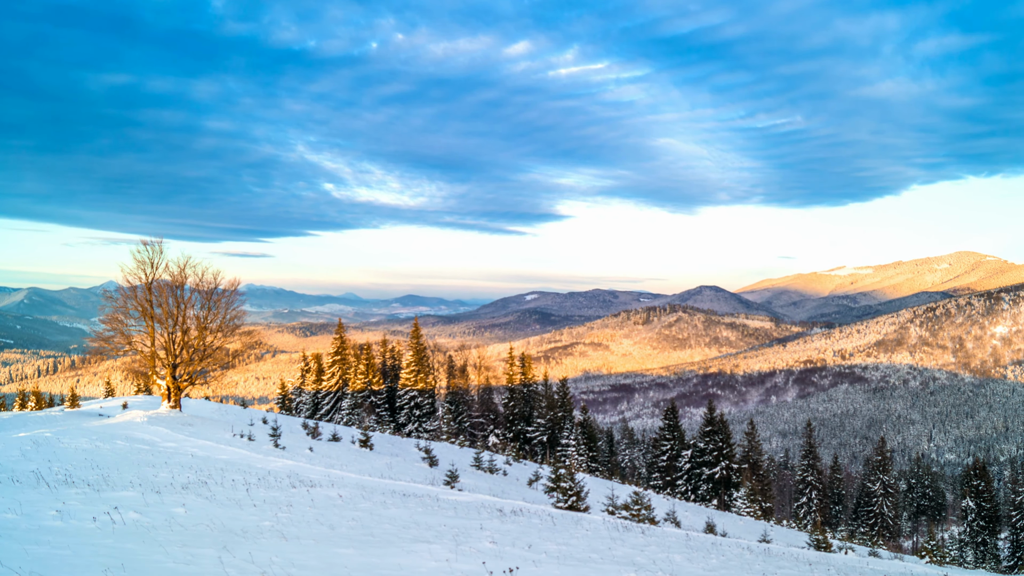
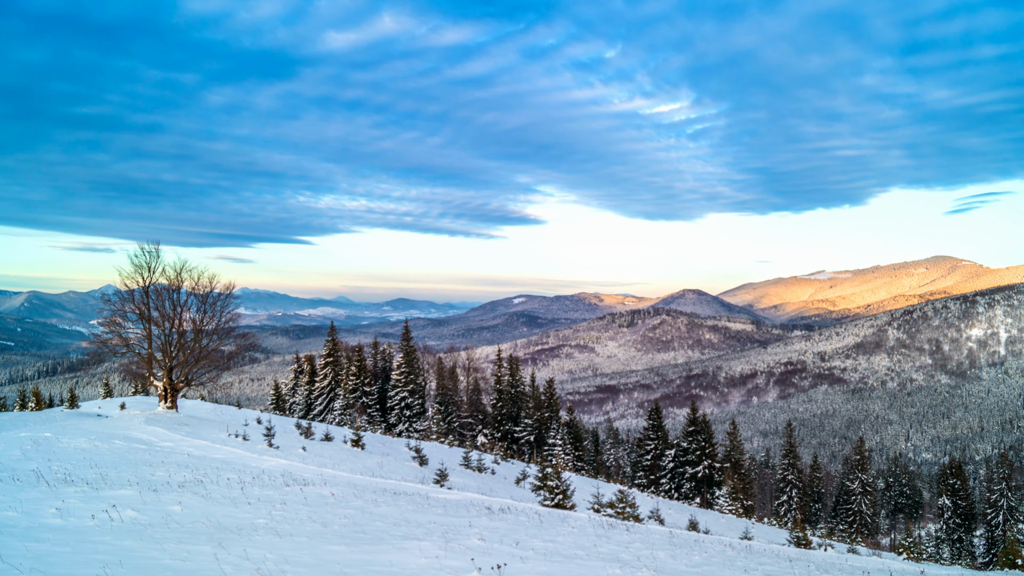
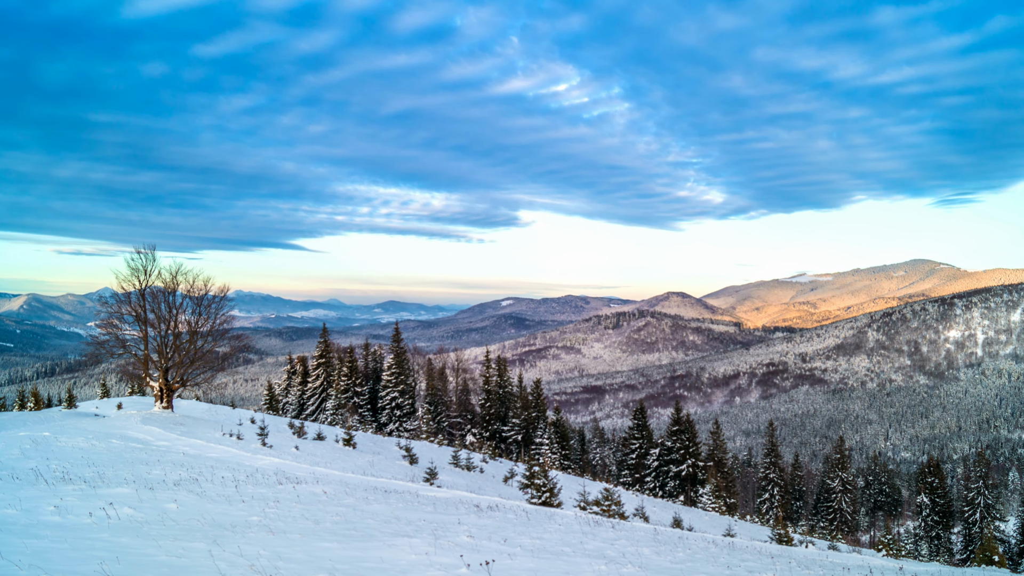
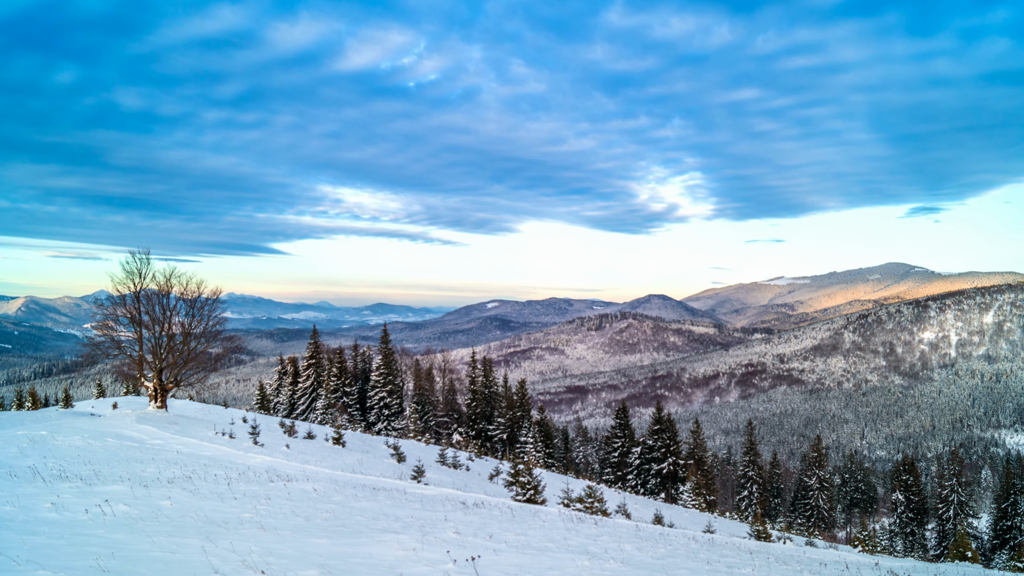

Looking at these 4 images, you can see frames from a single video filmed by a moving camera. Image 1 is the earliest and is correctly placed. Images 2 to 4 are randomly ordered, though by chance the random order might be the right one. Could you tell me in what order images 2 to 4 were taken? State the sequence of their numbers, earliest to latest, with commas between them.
2, 3, 4
